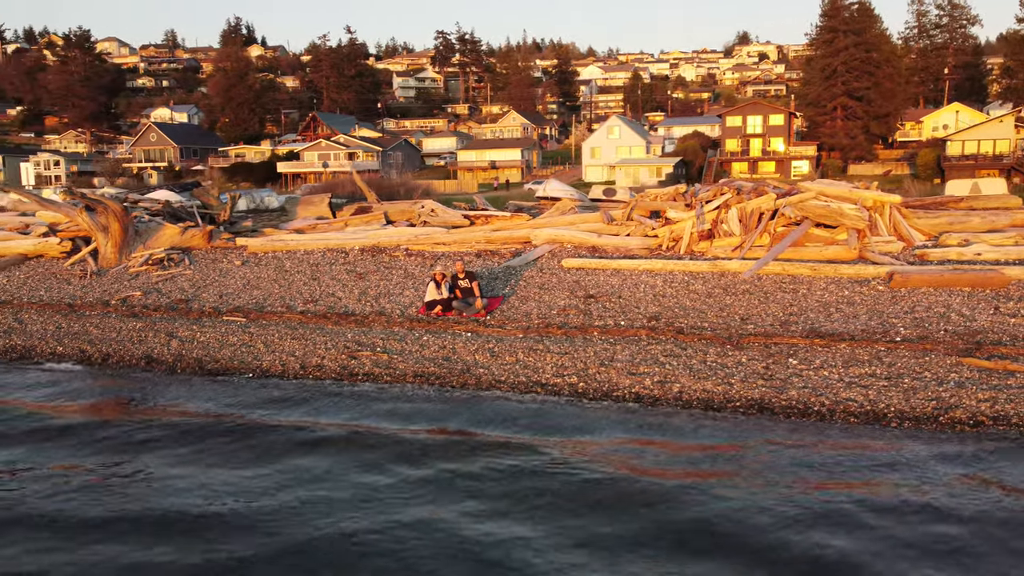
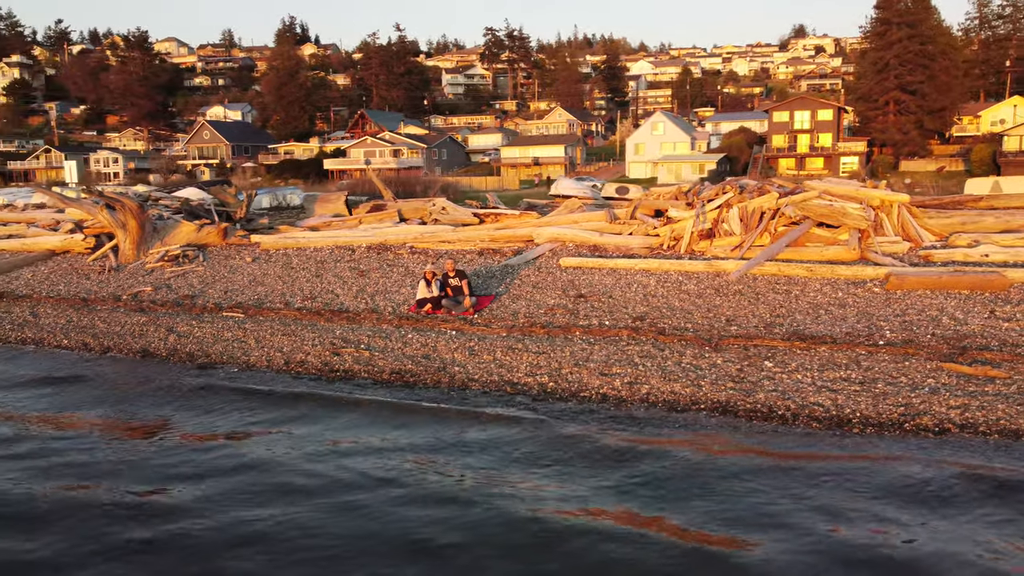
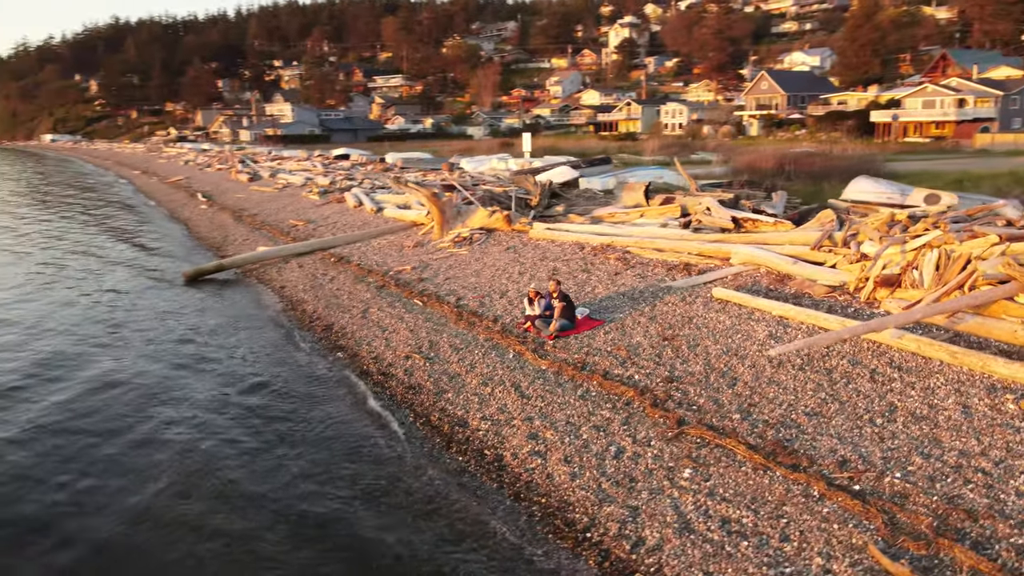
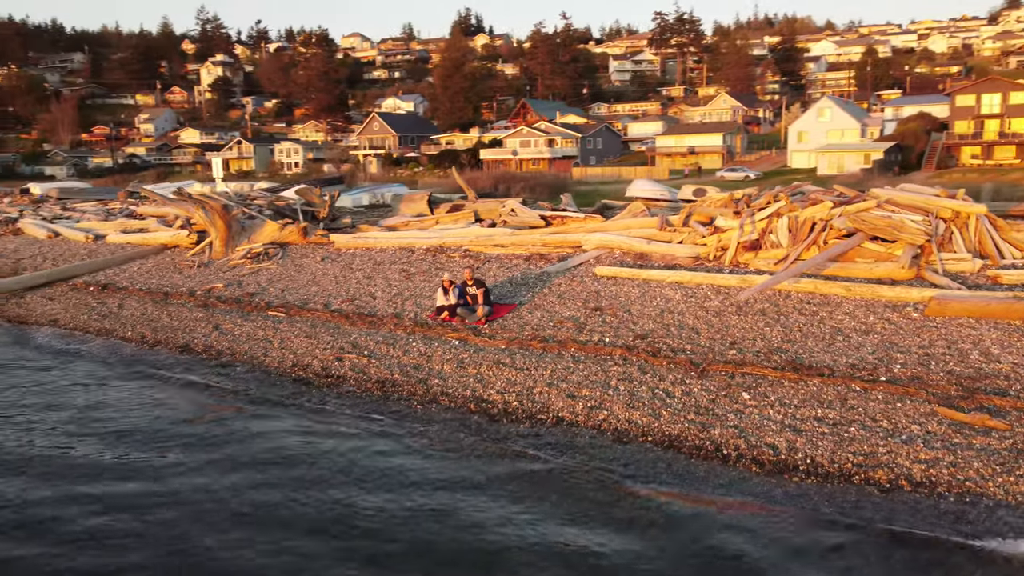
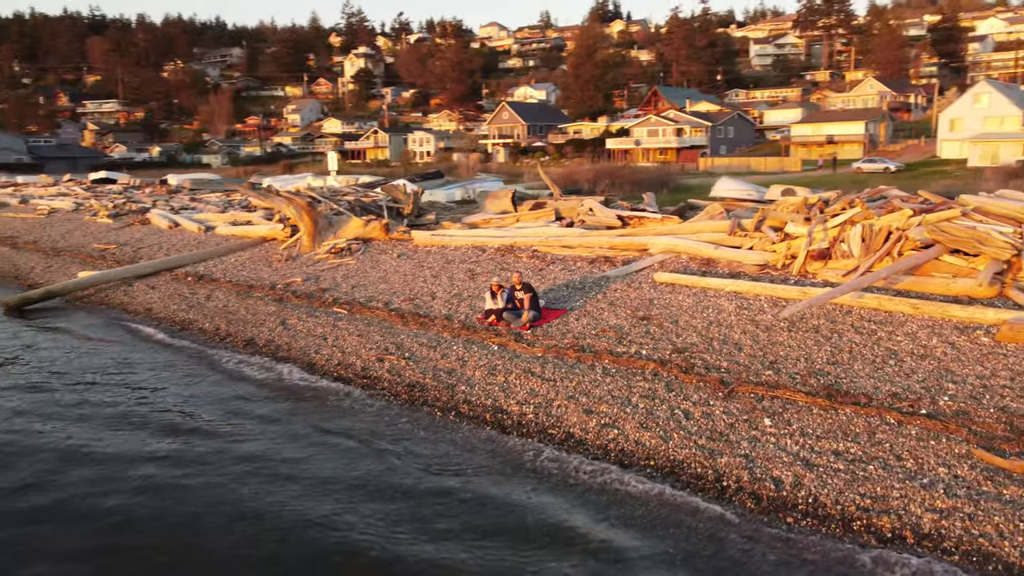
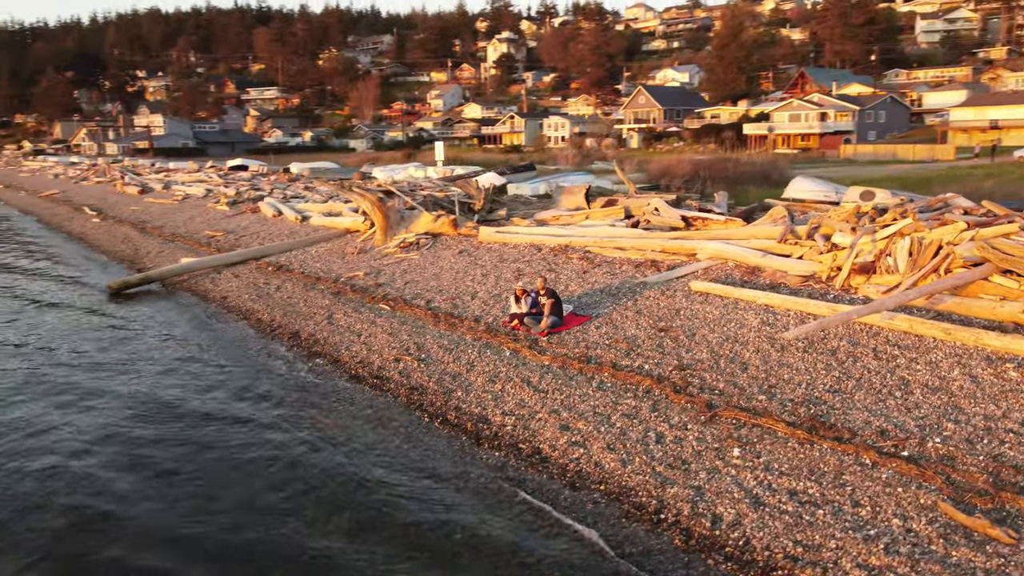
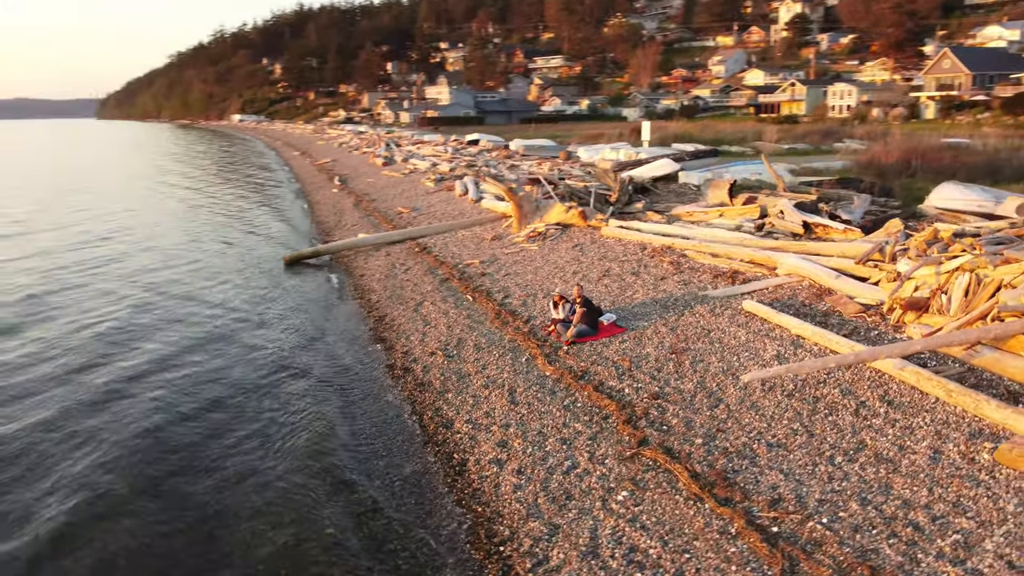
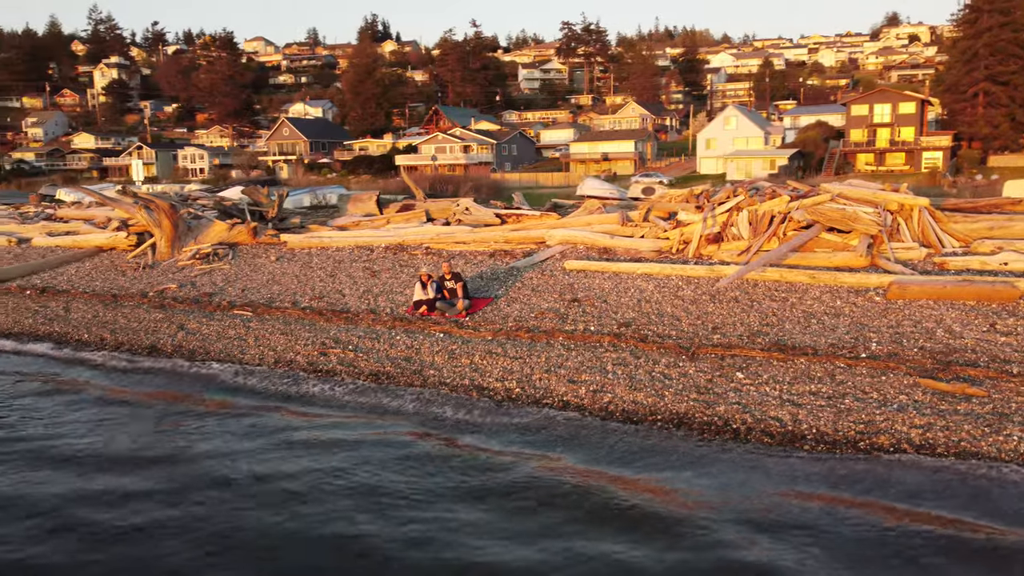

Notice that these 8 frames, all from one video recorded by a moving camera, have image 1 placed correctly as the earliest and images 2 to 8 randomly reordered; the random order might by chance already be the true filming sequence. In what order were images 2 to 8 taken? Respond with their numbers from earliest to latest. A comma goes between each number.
2, 8, 4, 5, 6, 3, 7
